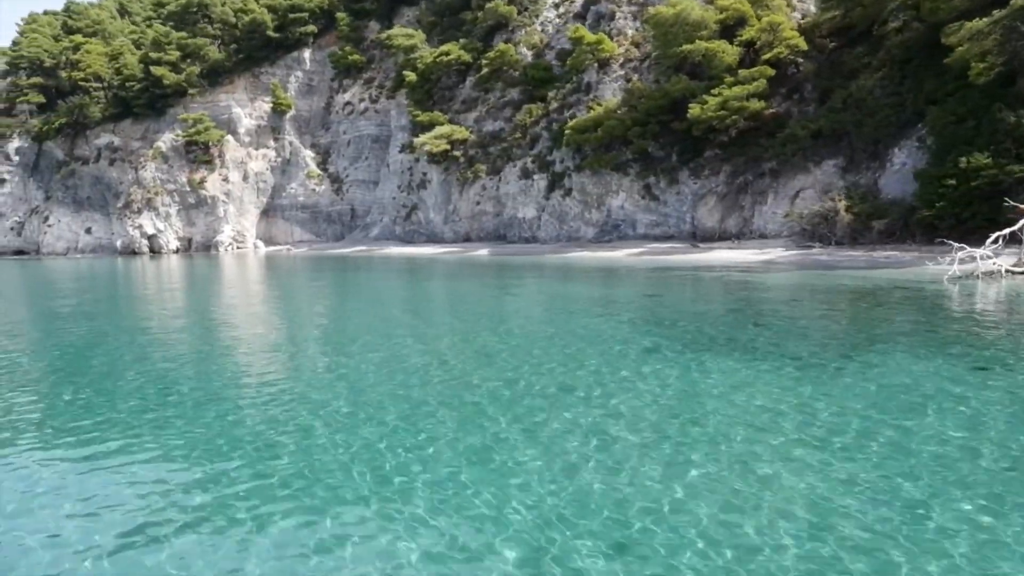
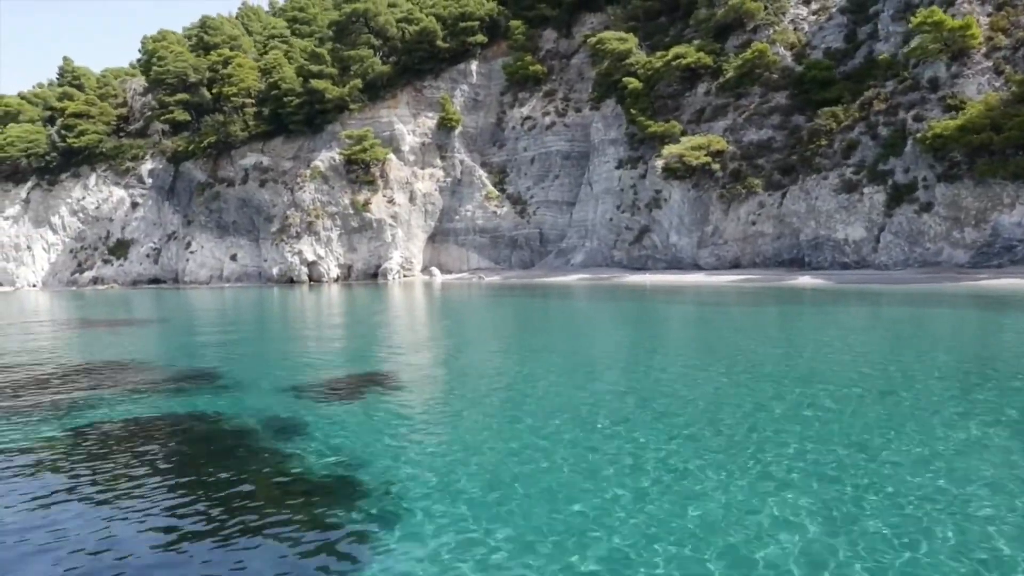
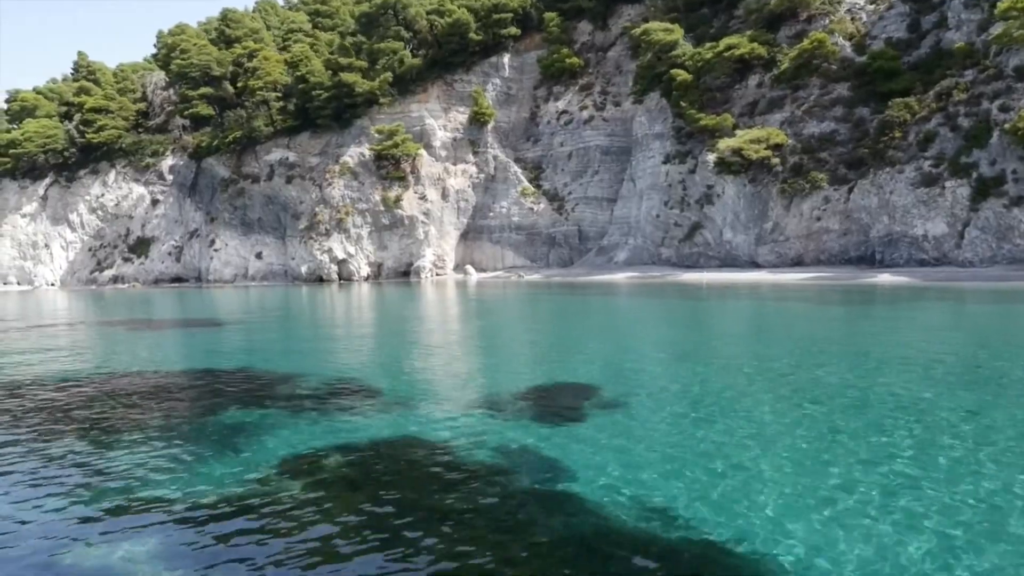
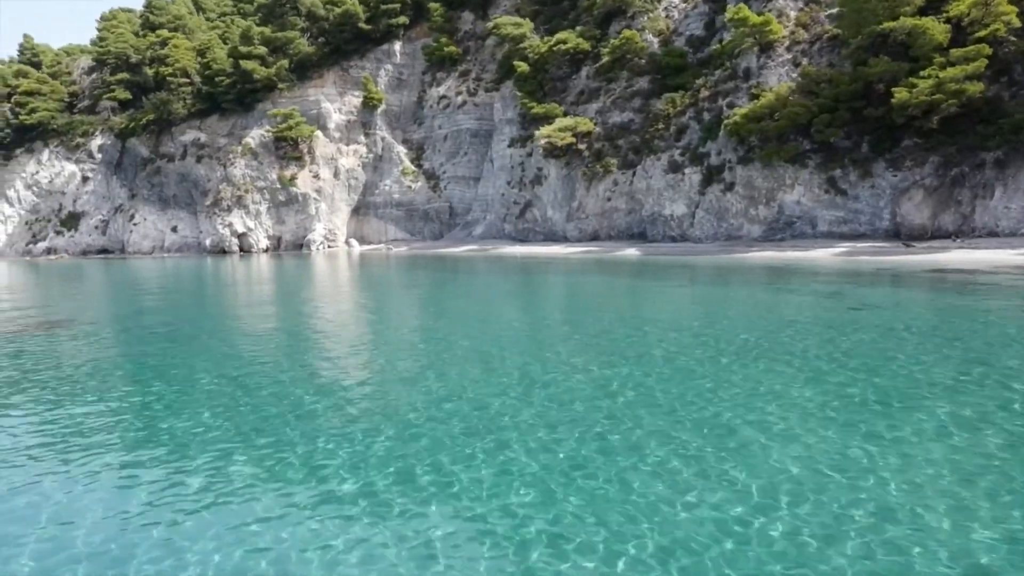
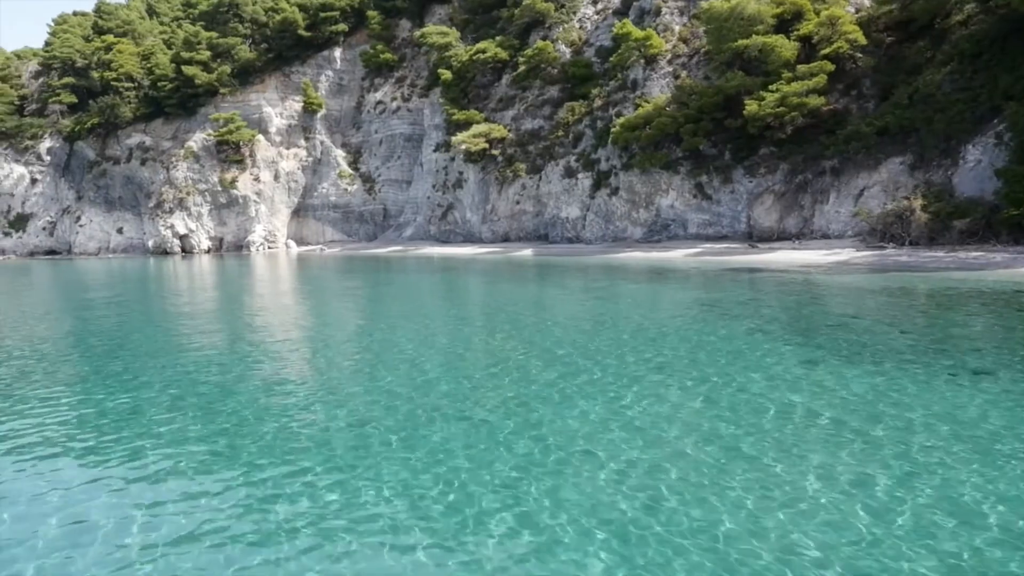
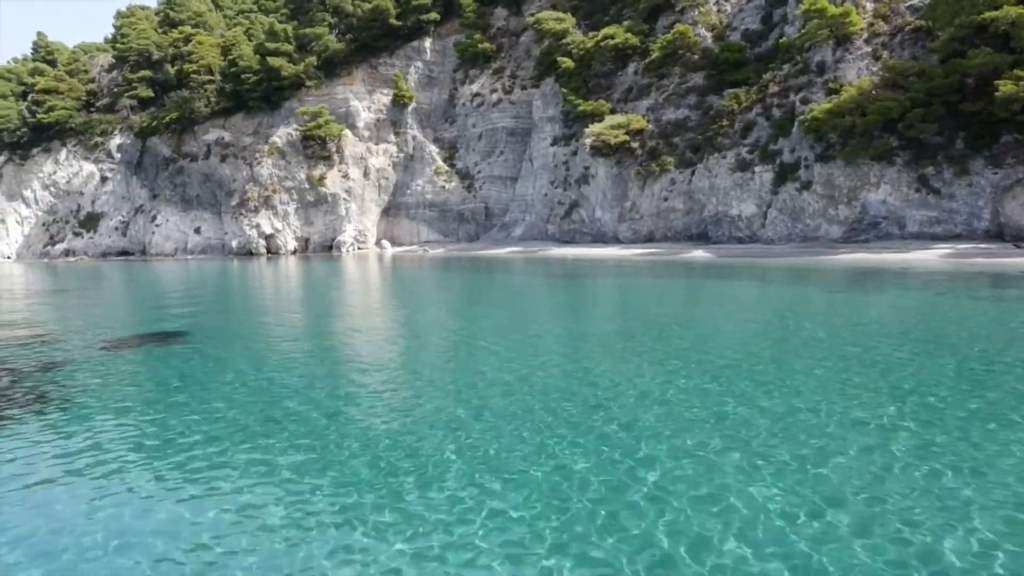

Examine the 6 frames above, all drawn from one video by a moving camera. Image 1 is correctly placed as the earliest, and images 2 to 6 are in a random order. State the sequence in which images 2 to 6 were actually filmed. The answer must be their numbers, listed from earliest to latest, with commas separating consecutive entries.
5, 4, 6, 2, 3
